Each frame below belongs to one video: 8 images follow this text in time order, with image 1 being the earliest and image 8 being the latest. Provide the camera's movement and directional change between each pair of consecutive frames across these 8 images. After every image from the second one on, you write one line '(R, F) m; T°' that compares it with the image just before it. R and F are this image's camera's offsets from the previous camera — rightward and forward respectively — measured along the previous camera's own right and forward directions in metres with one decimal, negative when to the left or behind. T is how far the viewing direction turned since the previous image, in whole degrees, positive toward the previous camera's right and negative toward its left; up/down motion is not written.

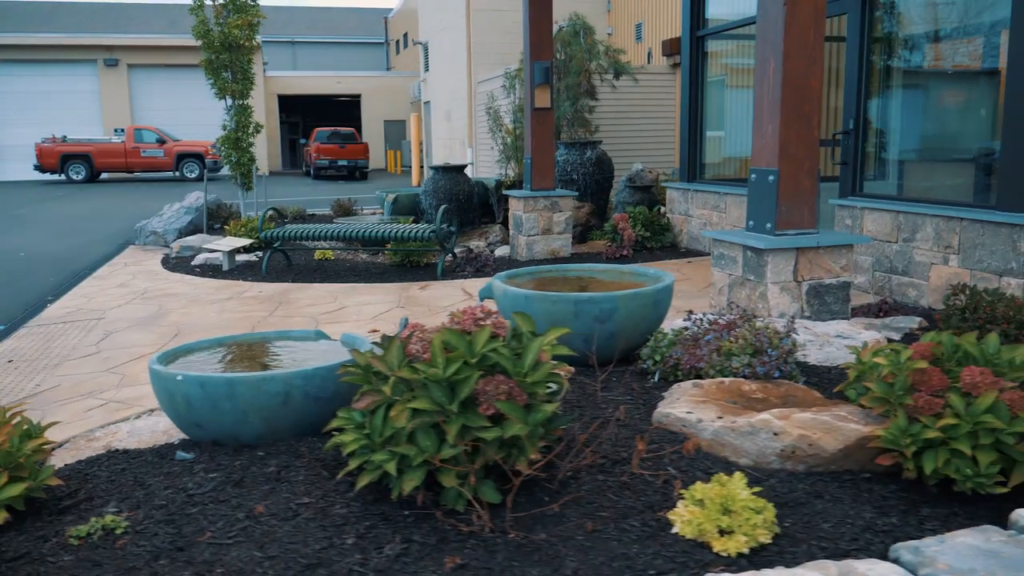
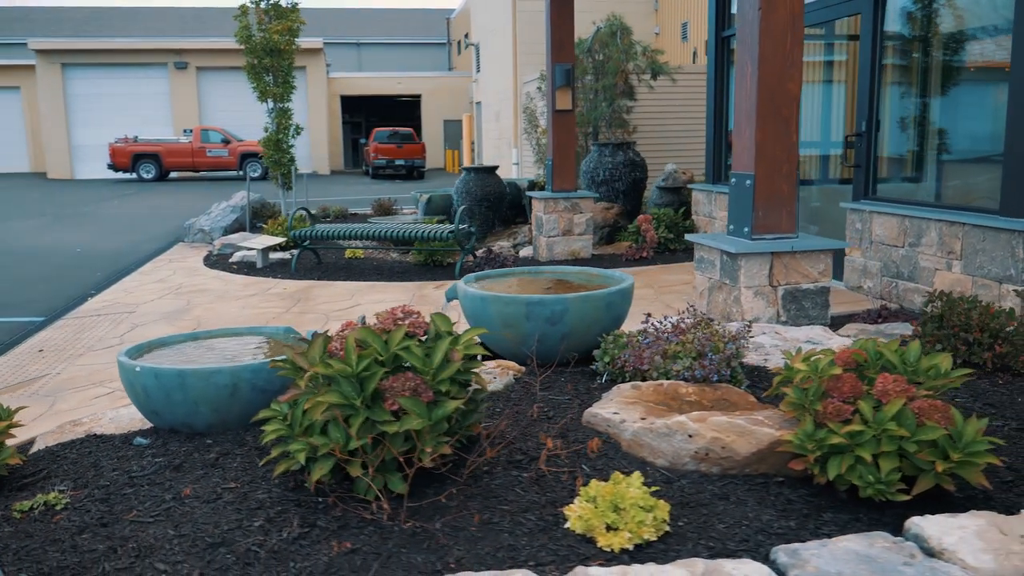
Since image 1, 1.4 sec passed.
(+0.5, -0.1) m; -4°
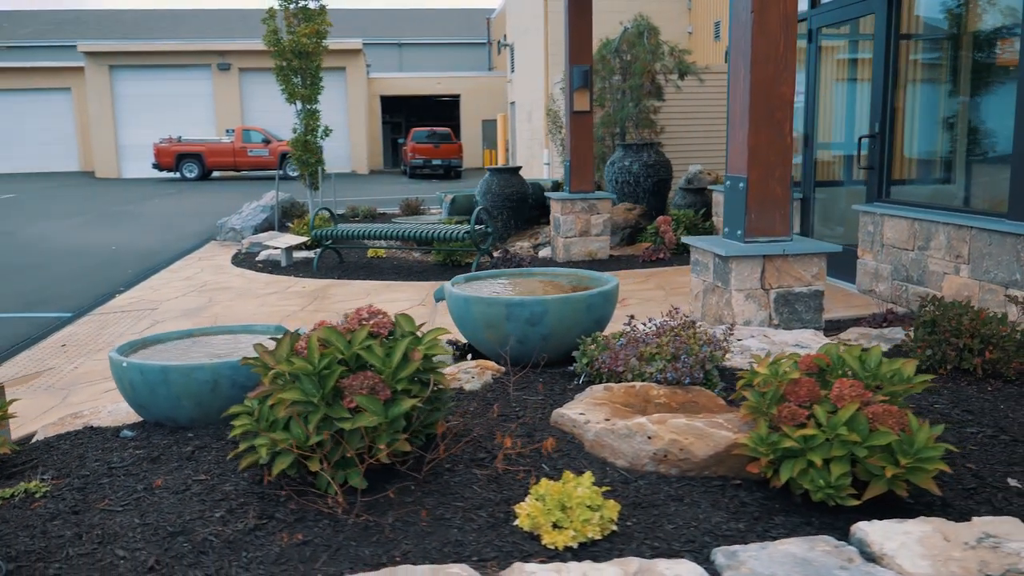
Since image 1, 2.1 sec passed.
(+0.3, -0.1) m; -3°
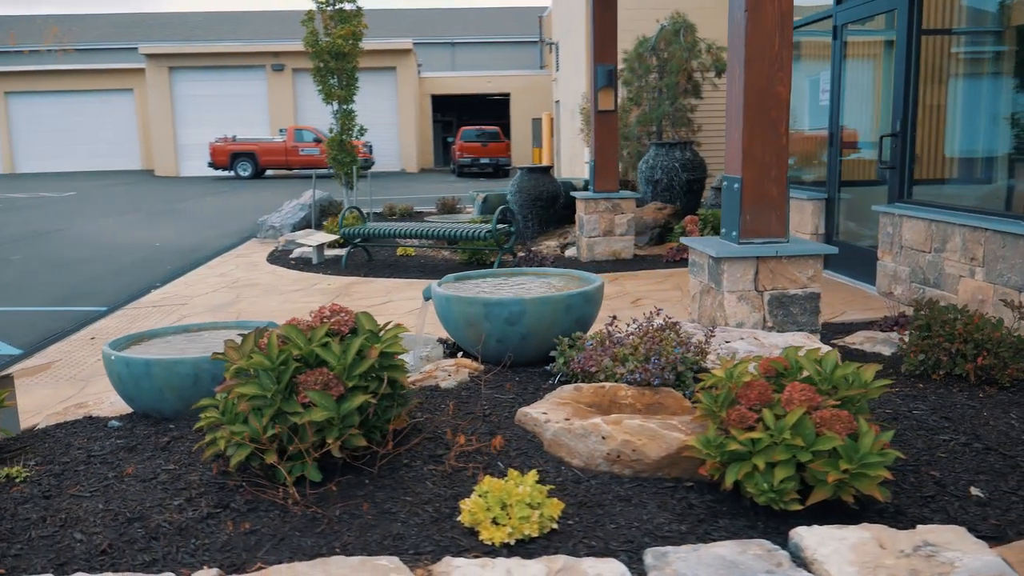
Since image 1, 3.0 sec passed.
(+0.3, 0.0) m; -4°
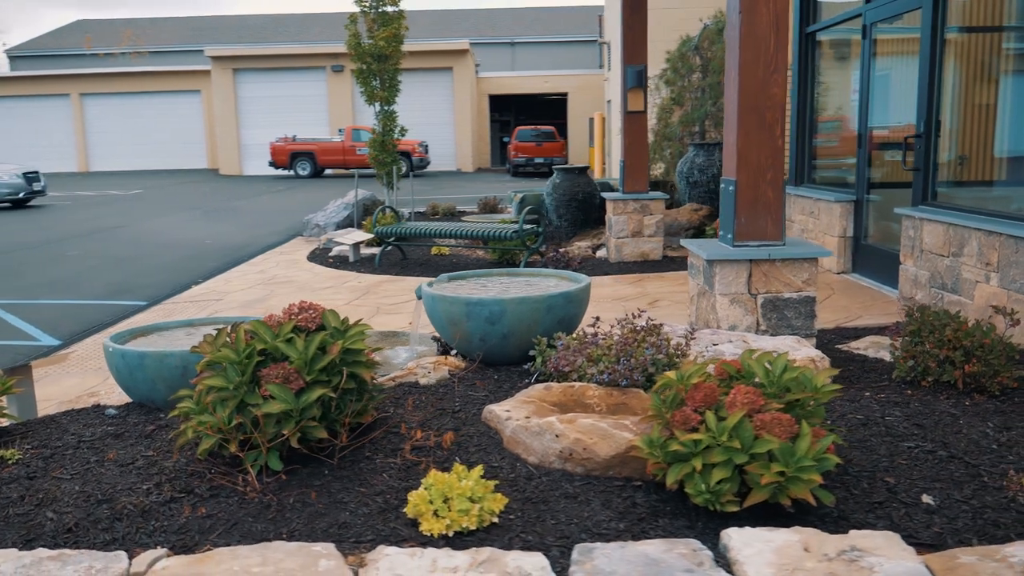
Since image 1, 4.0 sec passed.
(+0.3, -0.1) m; -4°
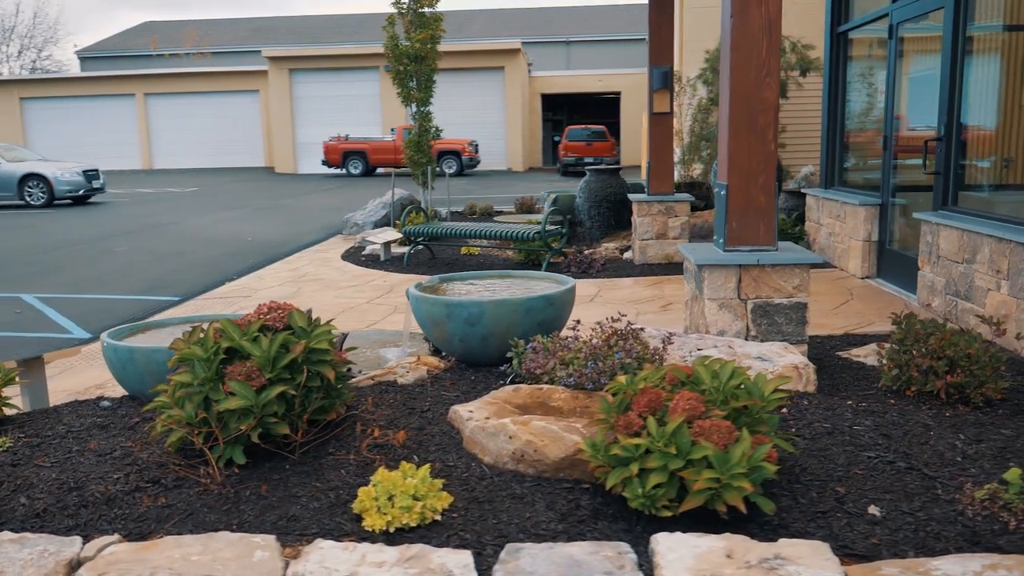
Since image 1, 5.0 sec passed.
(+0.3, 0.0) m; -4°
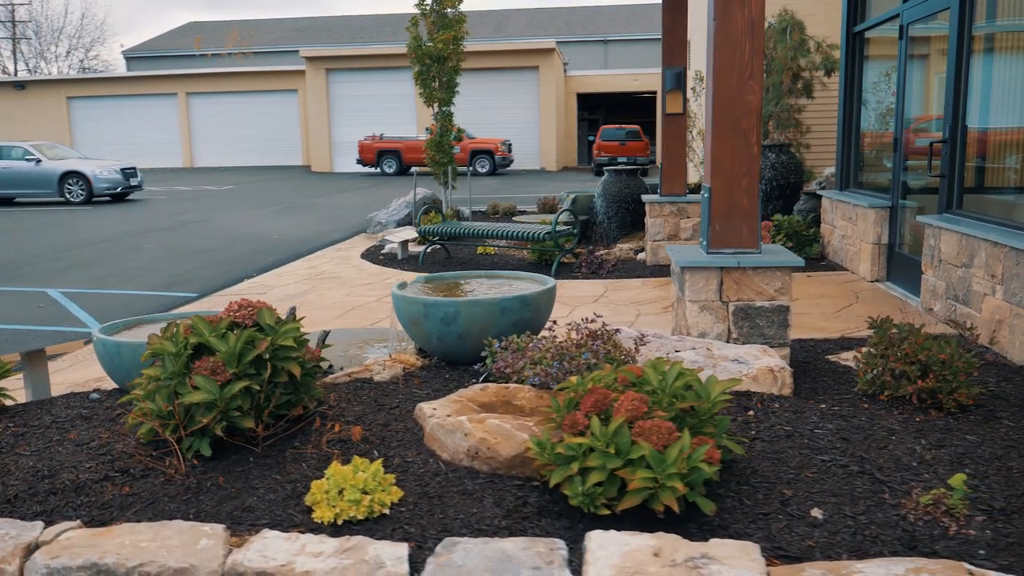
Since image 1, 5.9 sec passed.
(+0.3, -0.1) m; -3°
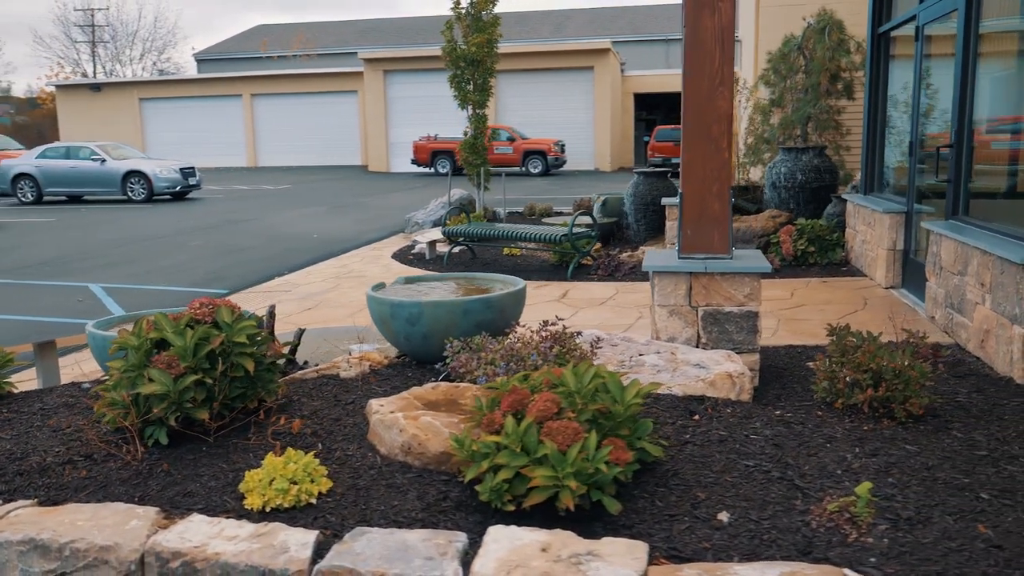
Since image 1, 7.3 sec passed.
(+0.5, -0.1) m; -4°
